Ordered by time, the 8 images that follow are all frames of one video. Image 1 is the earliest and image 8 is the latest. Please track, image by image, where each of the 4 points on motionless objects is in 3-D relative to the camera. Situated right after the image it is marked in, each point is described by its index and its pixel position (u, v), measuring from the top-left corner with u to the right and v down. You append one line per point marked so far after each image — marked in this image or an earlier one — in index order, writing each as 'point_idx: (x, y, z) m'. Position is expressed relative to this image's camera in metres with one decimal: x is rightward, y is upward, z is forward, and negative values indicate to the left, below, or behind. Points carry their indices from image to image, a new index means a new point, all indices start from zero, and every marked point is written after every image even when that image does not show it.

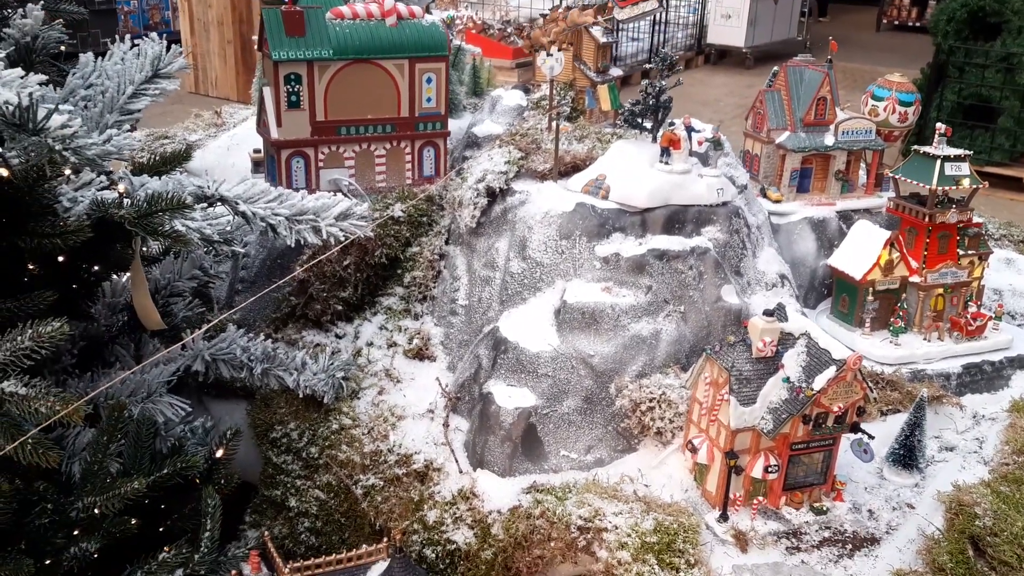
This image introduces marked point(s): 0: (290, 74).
0: (-2.2, +2.2, +9.6) m
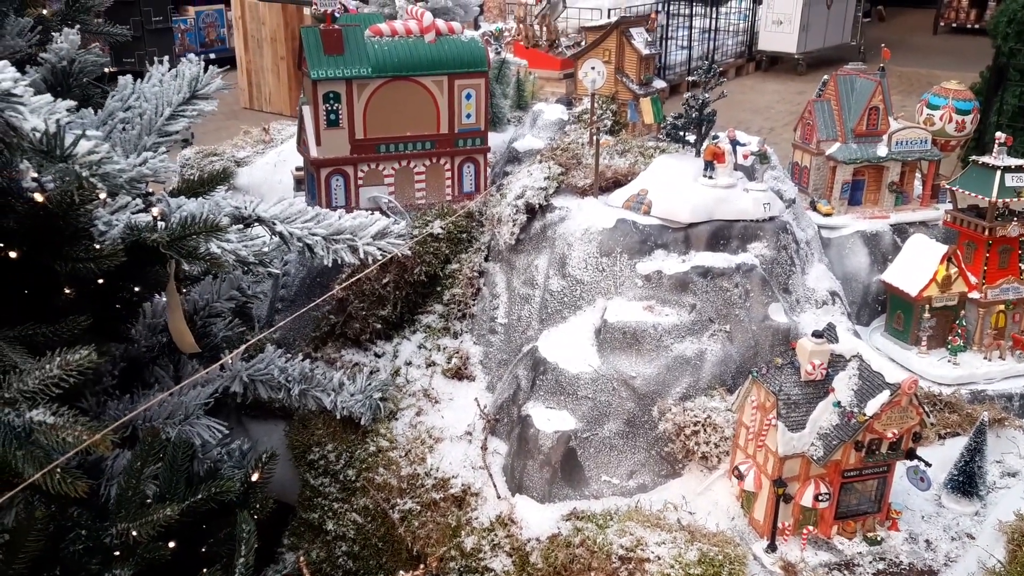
0: (-1.9, +2.0, +9.5) m
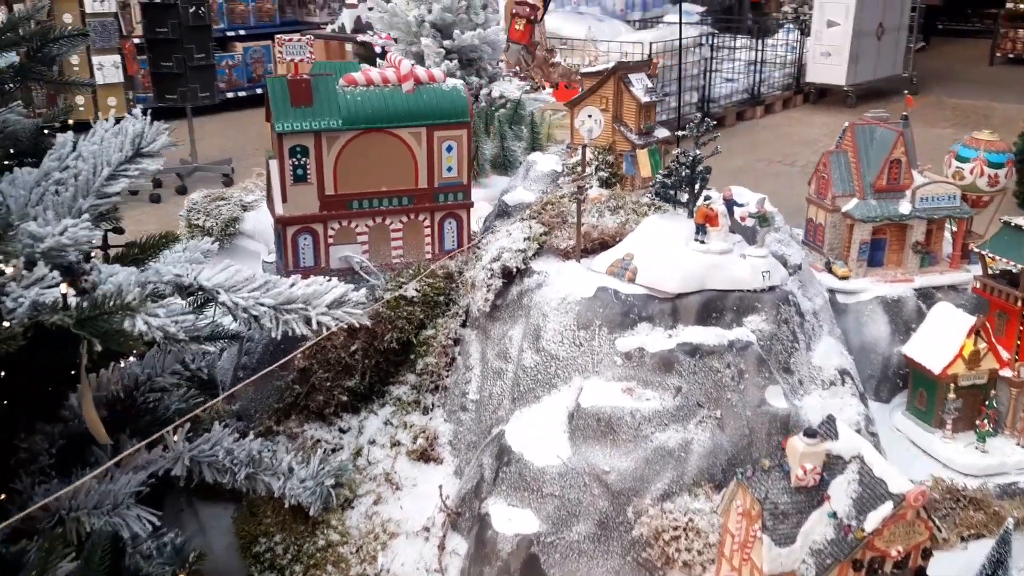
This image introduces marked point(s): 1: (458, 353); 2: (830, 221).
0: (-2.1, +1.3, +8.8) m
1: (-0.5, -0.6, +8.8) m
2: (+3.3, +0.7, +9.7) m
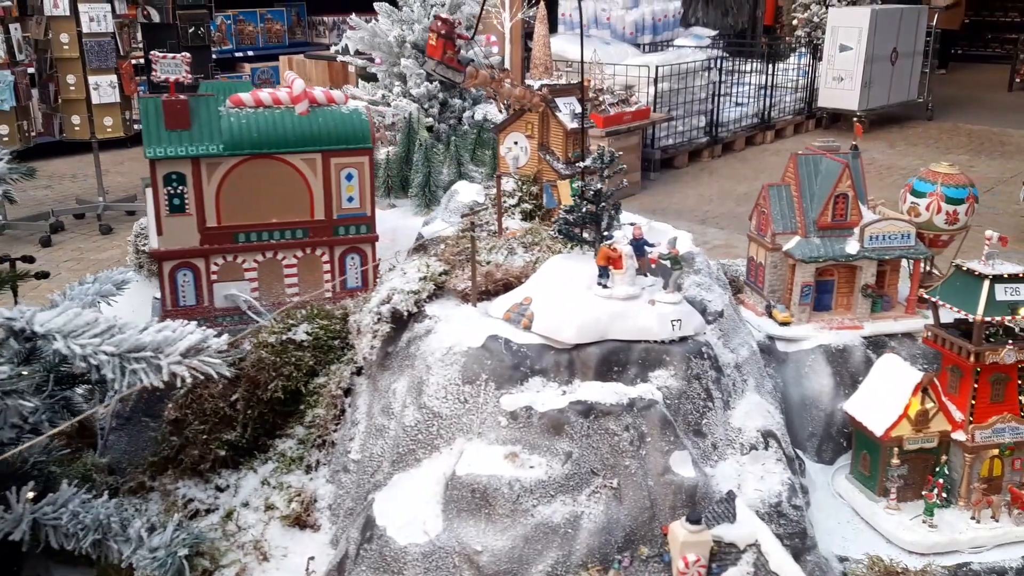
0: (-2.9, +1.0, +8.1) m
1: (-1.4, -1.0, +7.9) m
2: (+2.4, +0.3, +8.8) m
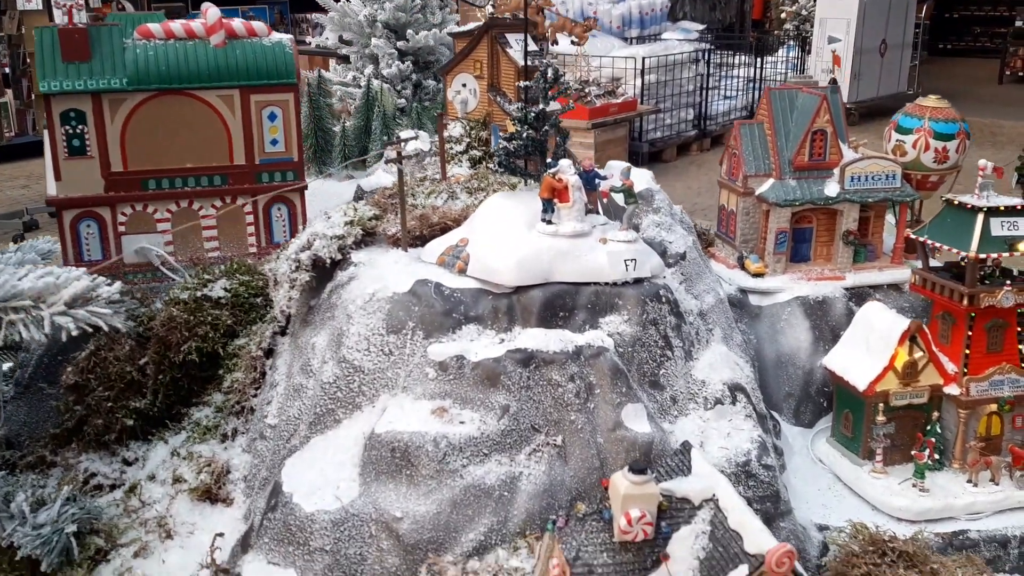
0: (-3.4, +1.3, +7.2) m
1: (-1.8, -0.6, +7.1) m
2: (+1.9, +0.7, +8.0) m
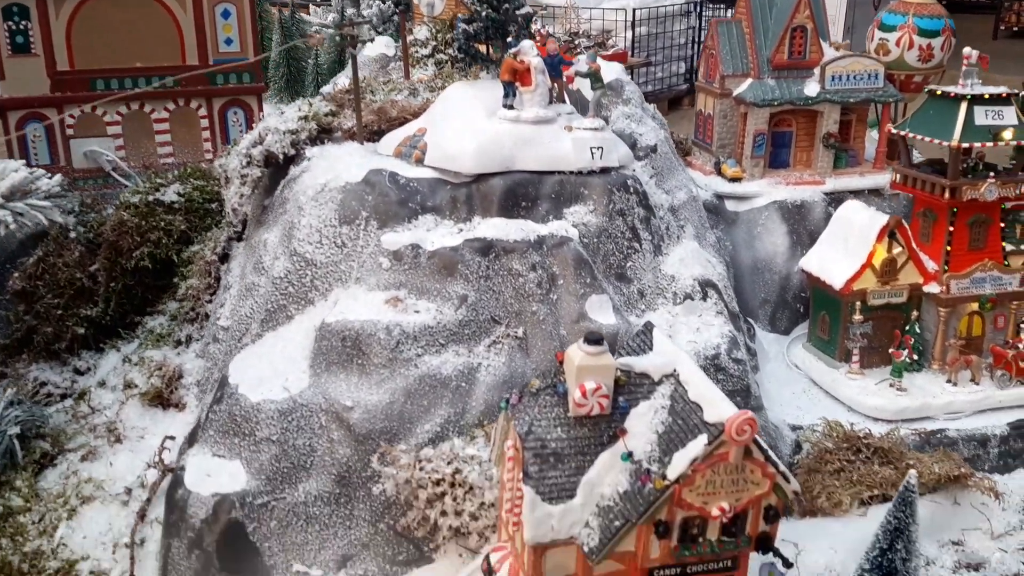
0: (-3.6, +2.0, +6.9) m
1: (-2.1, +0.1, +6.8) m
2: (+1.7, +1.5, +7.7) m
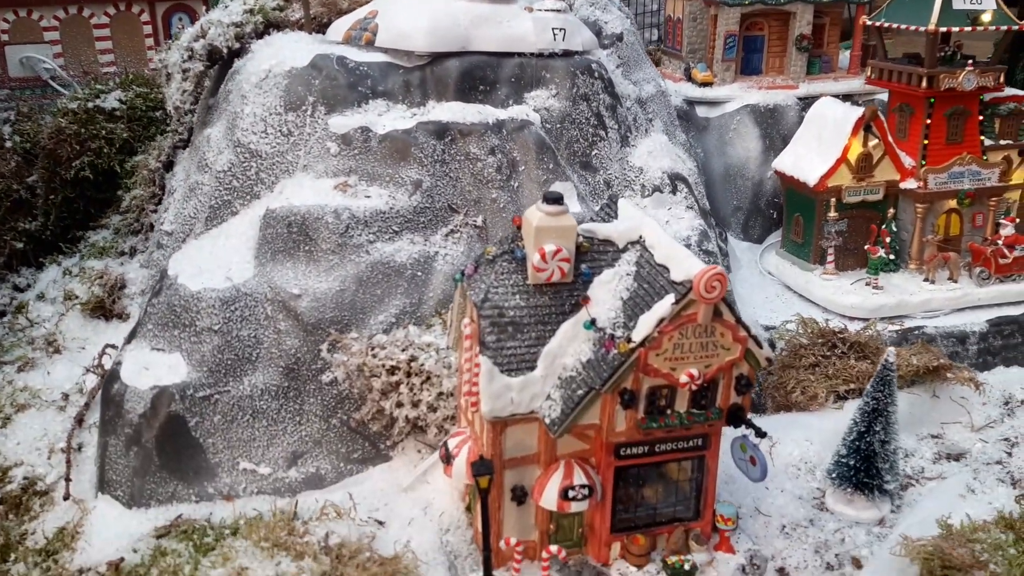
0: (-3.9, +2.6, +6.4) m
1: (-2.3, +0.7, +6.4) m
2: (+1.4, +2.2, +7.4) m
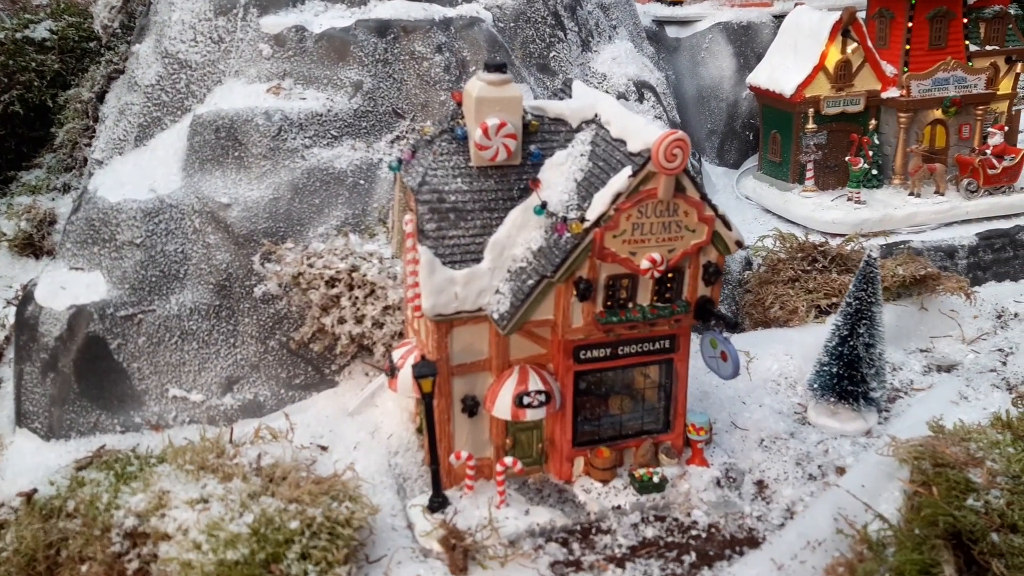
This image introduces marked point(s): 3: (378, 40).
0: (-4.3, +3.0, +5.9) m
1: (-2.6, +1.1, +6.0) m
2: (+1.1, +2.7, +7.0) m
3: (-0.7, +1.2, +4.8) m
